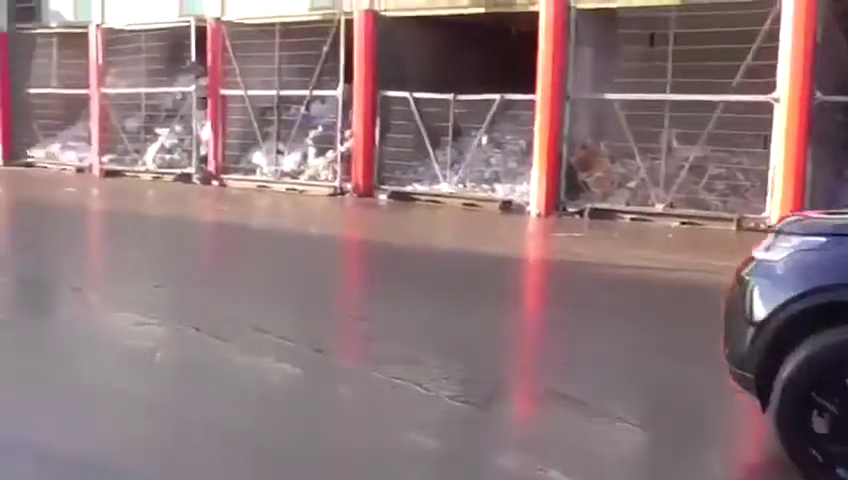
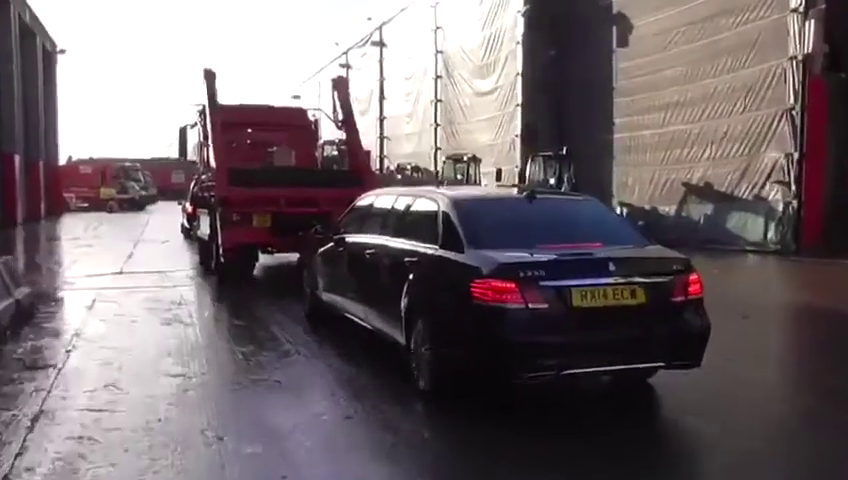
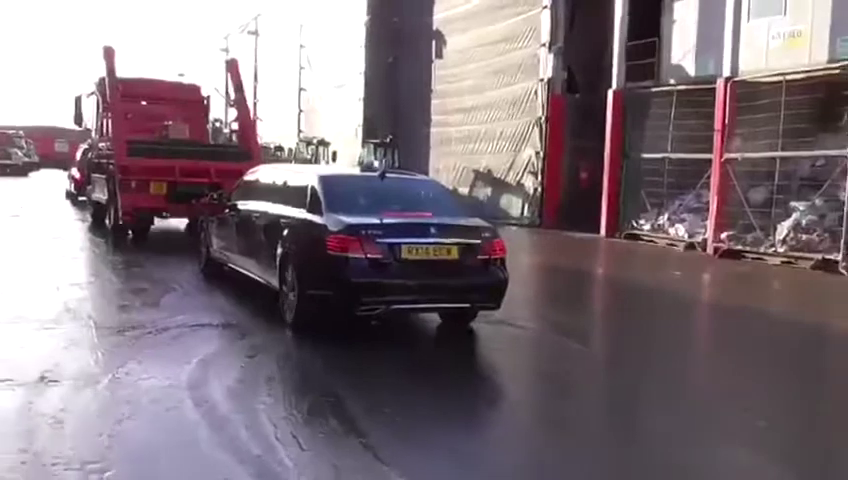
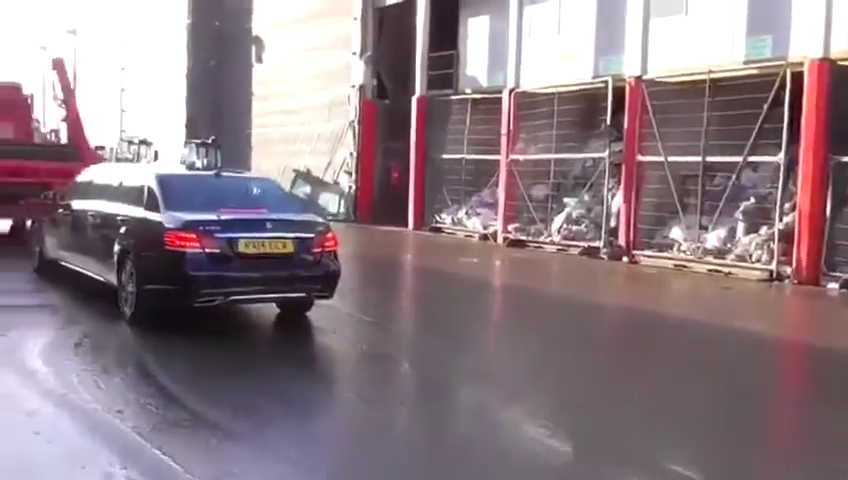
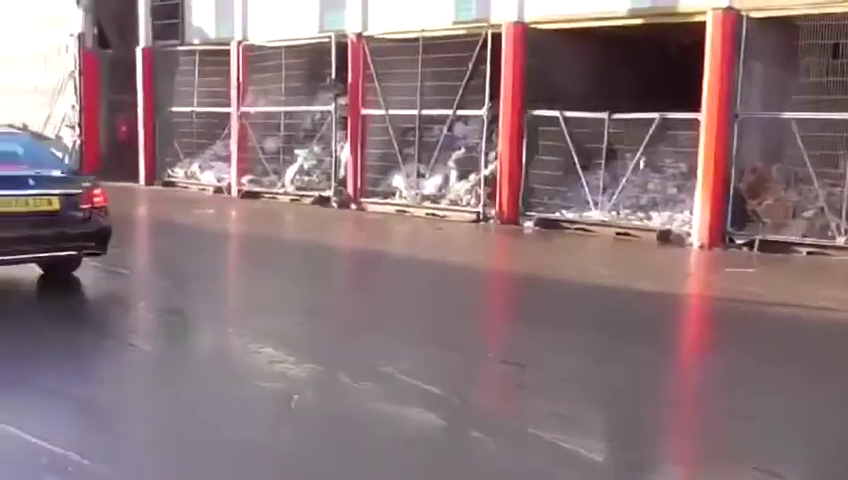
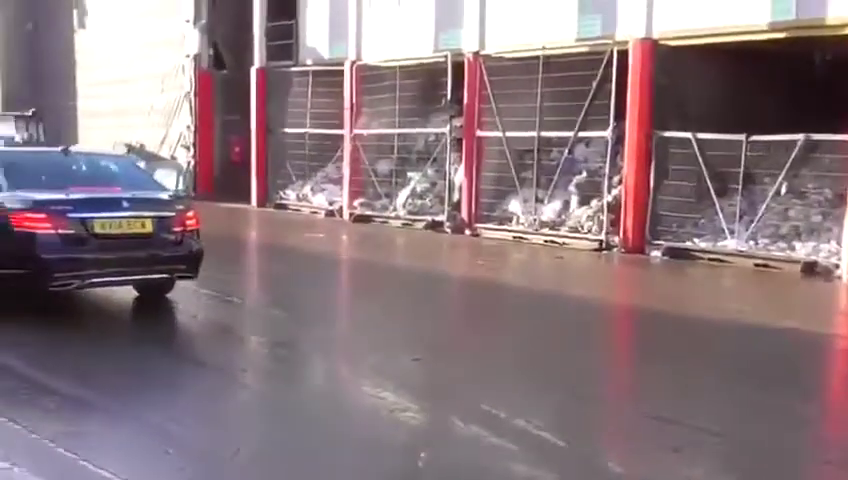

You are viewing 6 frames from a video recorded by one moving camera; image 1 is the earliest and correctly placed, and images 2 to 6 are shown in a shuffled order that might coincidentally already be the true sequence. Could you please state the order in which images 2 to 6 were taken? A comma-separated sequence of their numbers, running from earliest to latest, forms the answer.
5, 6, 4, 3, 2
